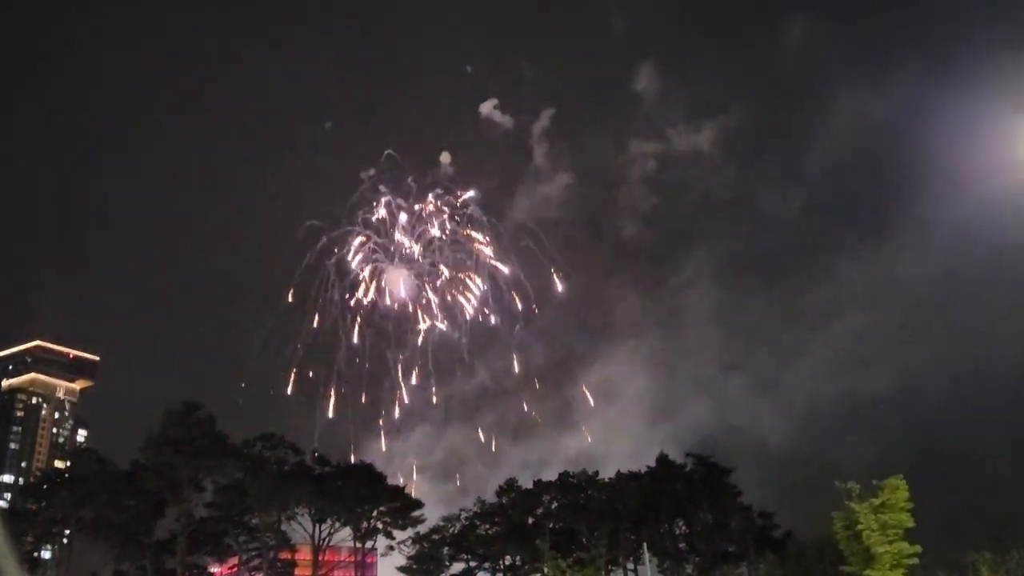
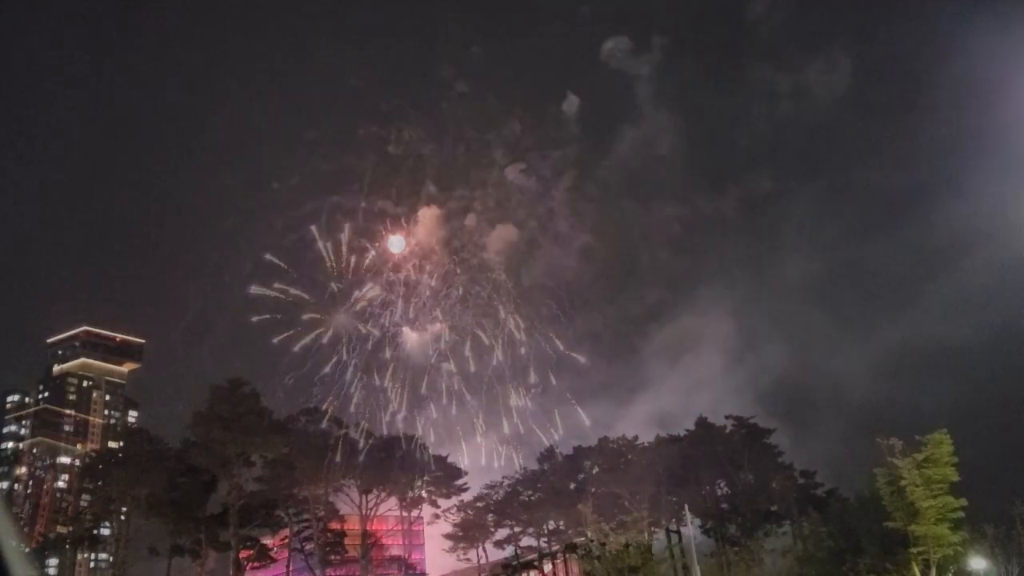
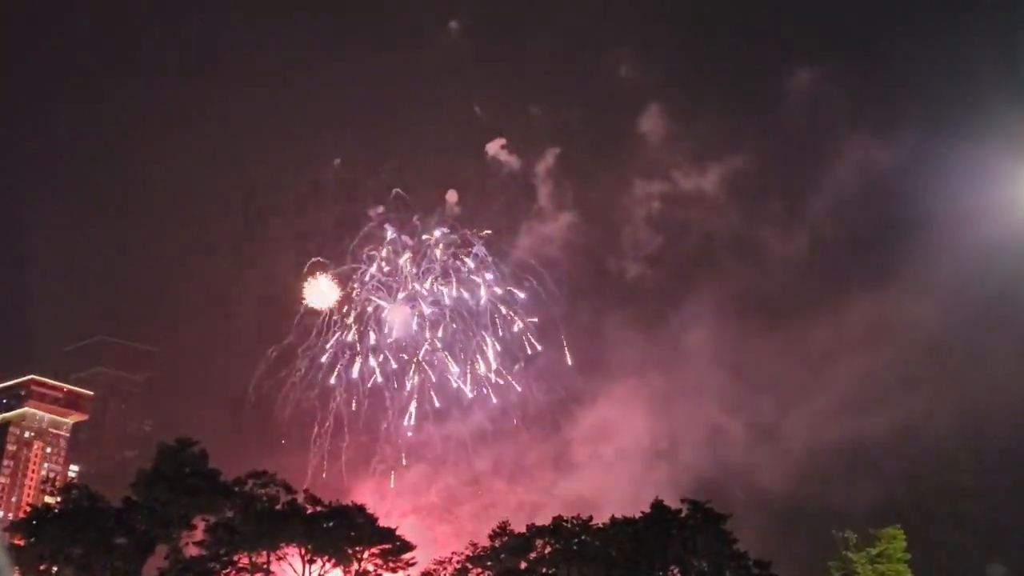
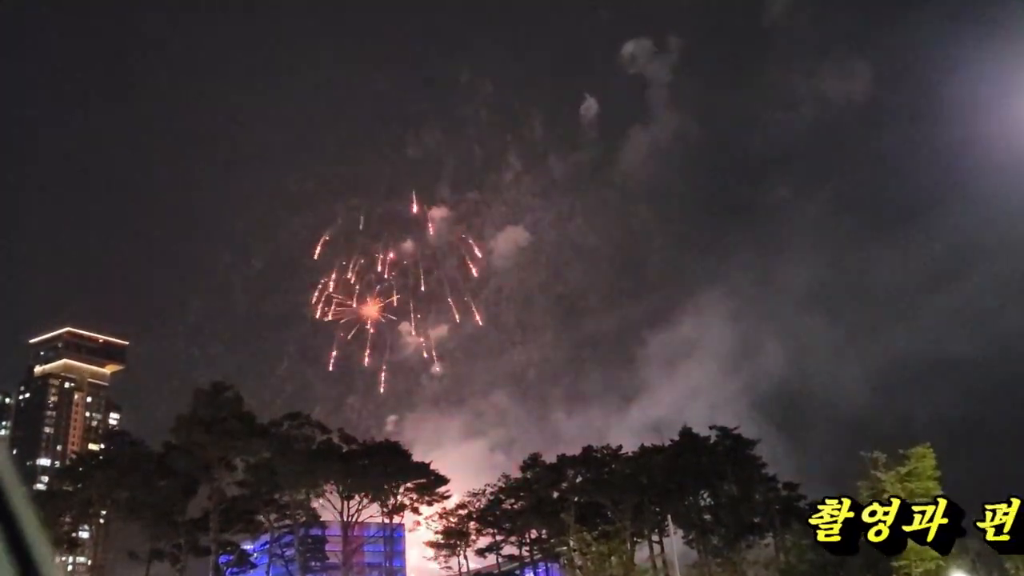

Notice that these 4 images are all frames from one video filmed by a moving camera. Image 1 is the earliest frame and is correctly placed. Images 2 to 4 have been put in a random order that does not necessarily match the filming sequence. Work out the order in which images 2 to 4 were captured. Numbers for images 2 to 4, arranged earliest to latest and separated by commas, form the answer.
3, 2, 4
